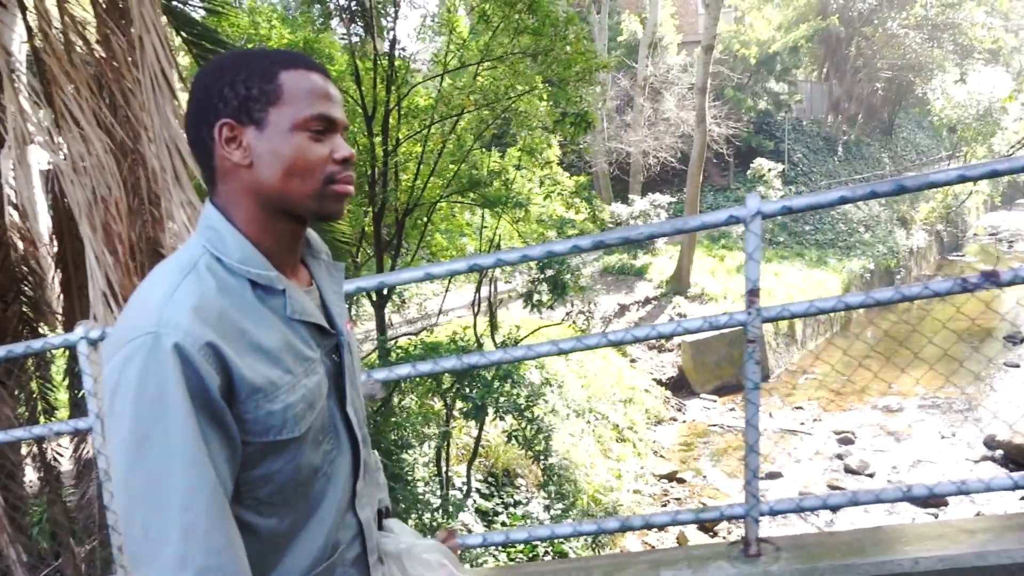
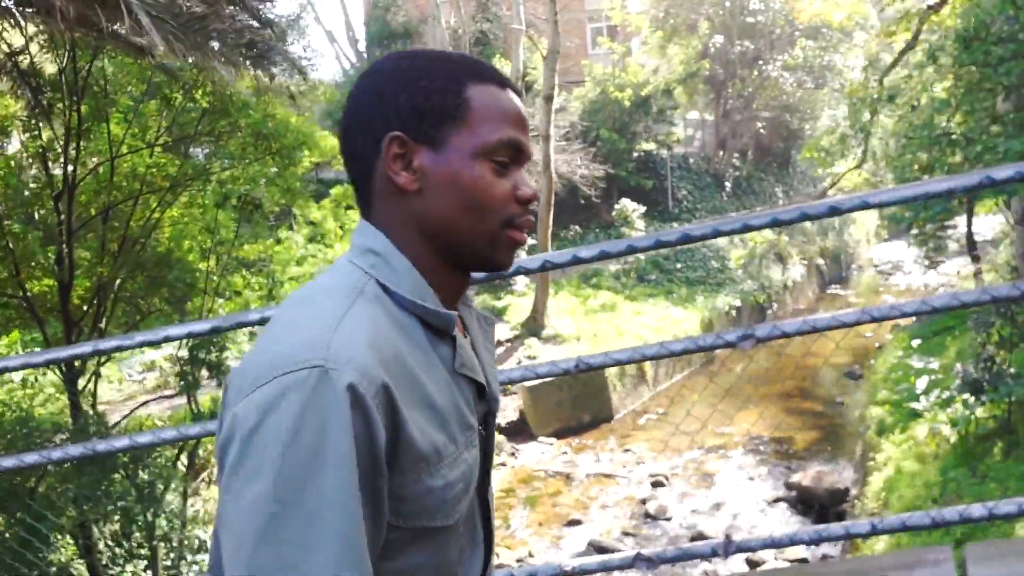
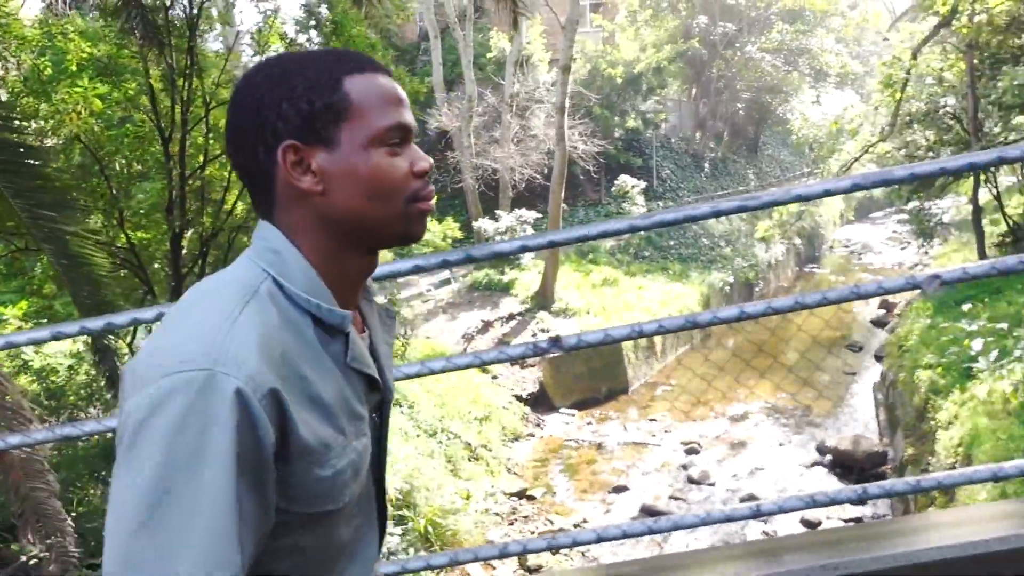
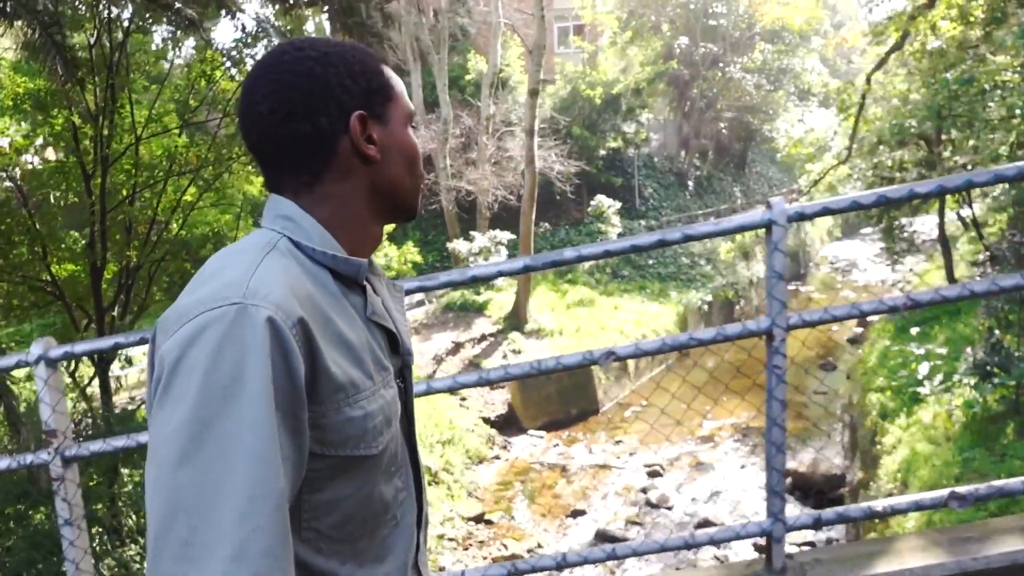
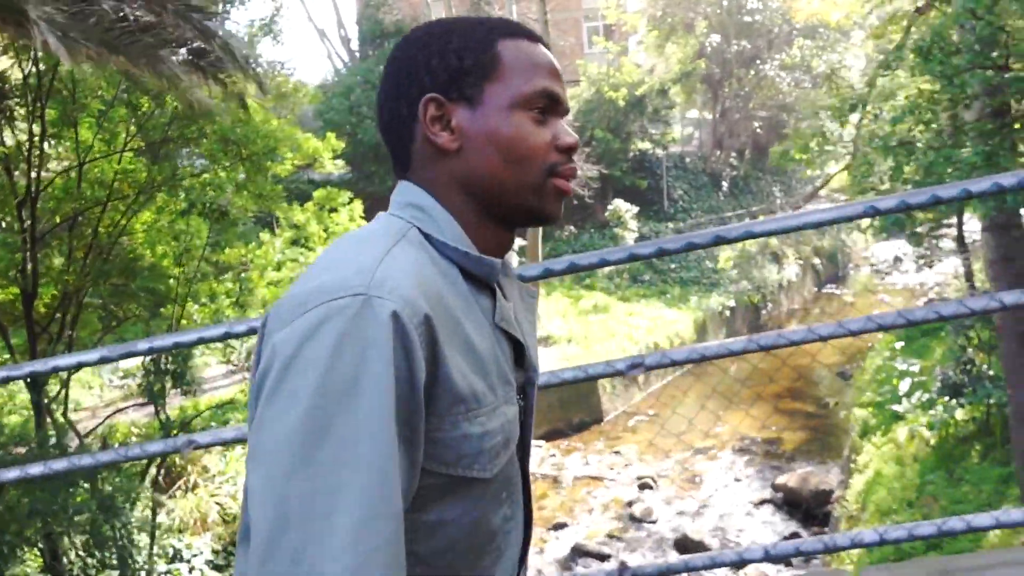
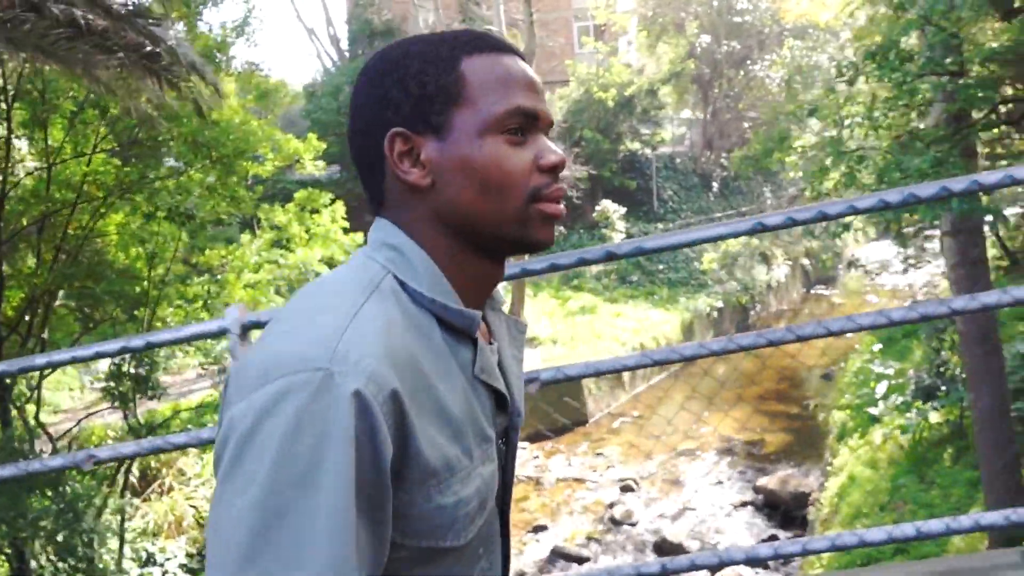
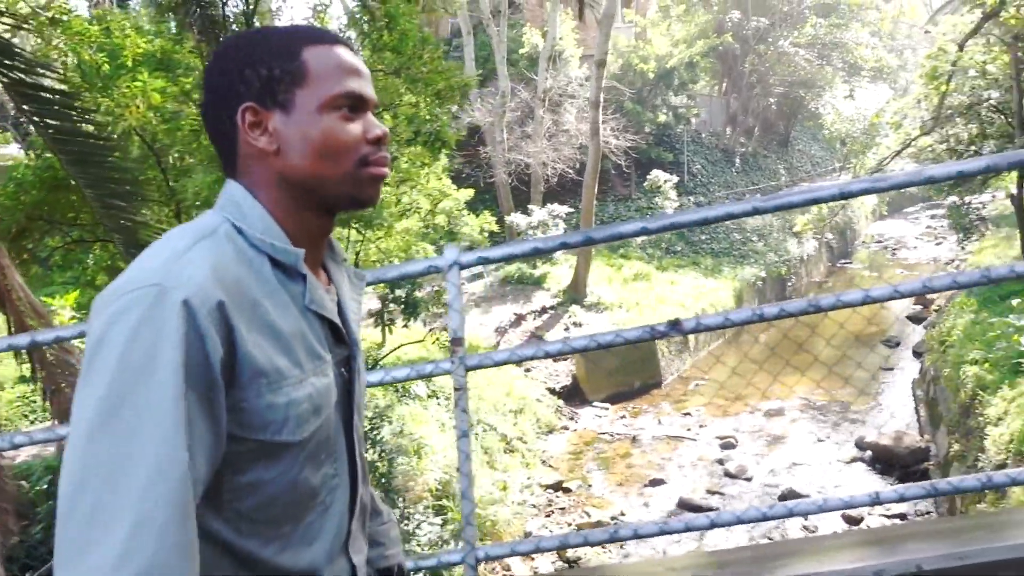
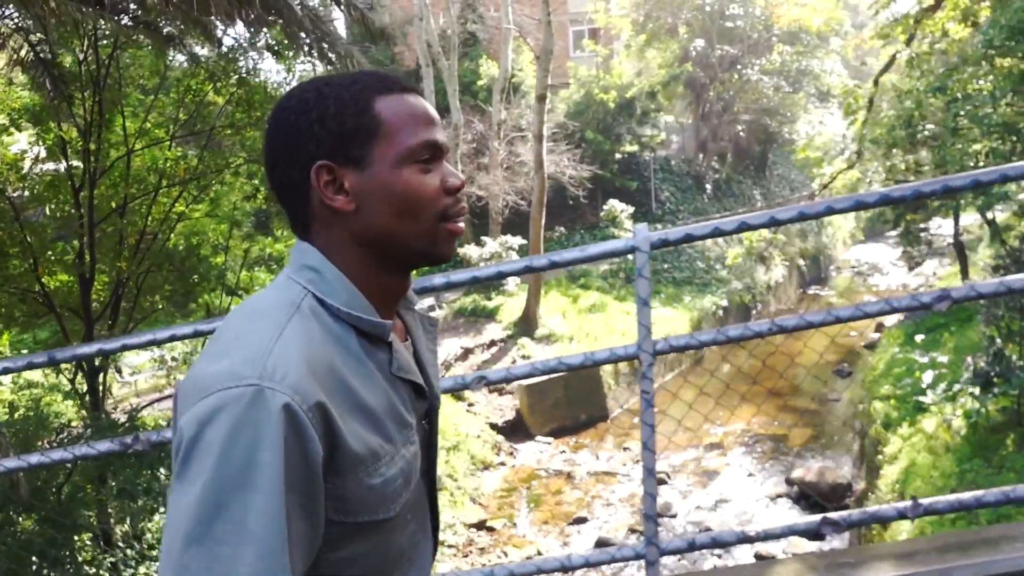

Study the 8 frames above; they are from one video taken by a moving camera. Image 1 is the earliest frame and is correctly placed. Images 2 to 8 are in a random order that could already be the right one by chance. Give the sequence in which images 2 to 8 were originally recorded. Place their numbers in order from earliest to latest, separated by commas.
7, 3, 4, 8, 2, 5, 6
